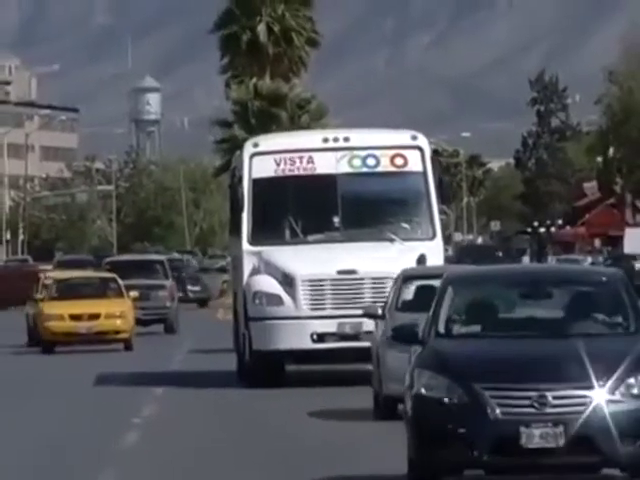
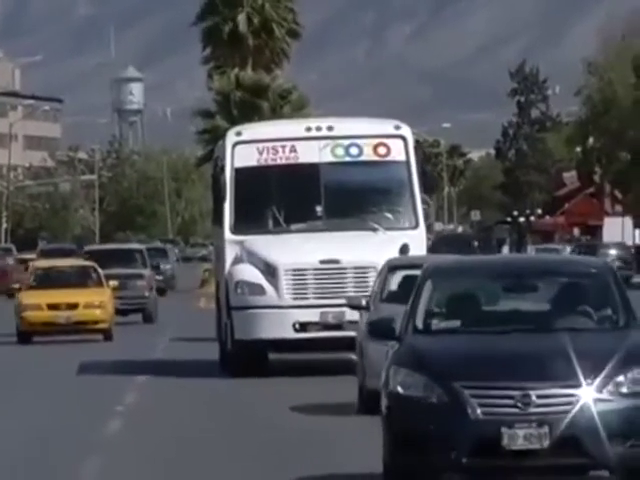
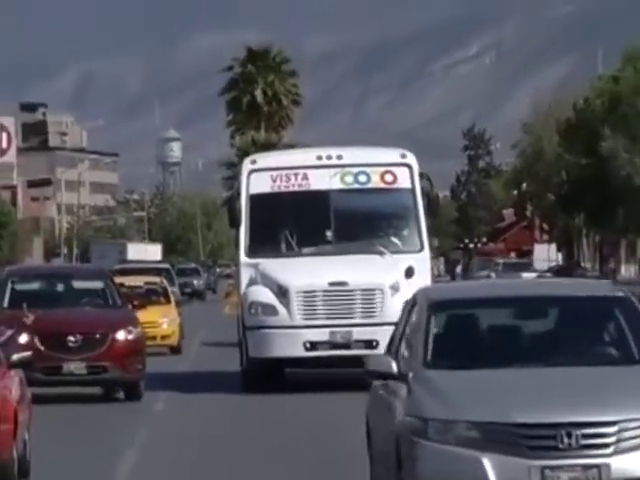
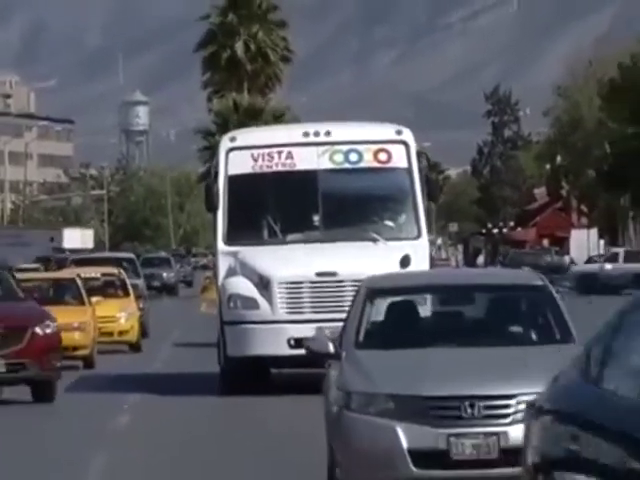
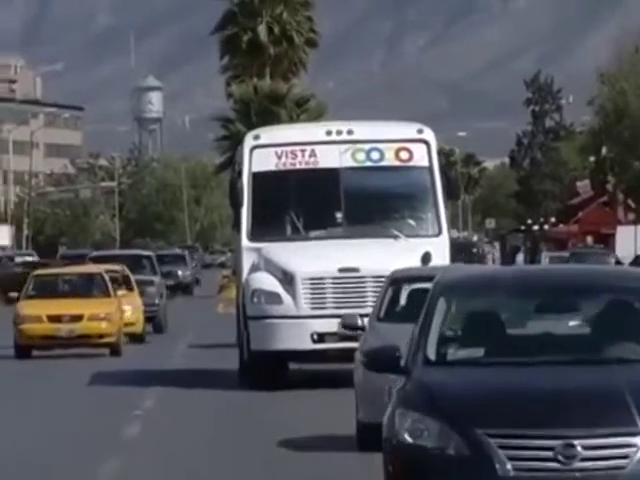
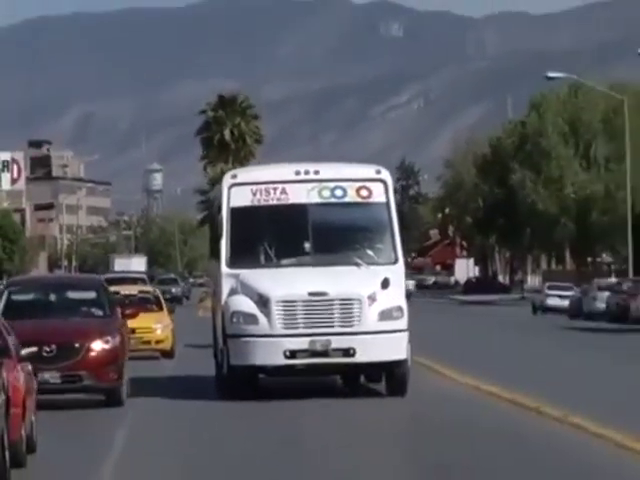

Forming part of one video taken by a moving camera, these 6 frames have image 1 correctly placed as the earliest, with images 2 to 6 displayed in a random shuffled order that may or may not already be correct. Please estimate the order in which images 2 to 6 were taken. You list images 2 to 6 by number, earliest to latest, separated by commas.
2, 5, 4, 3, 6
